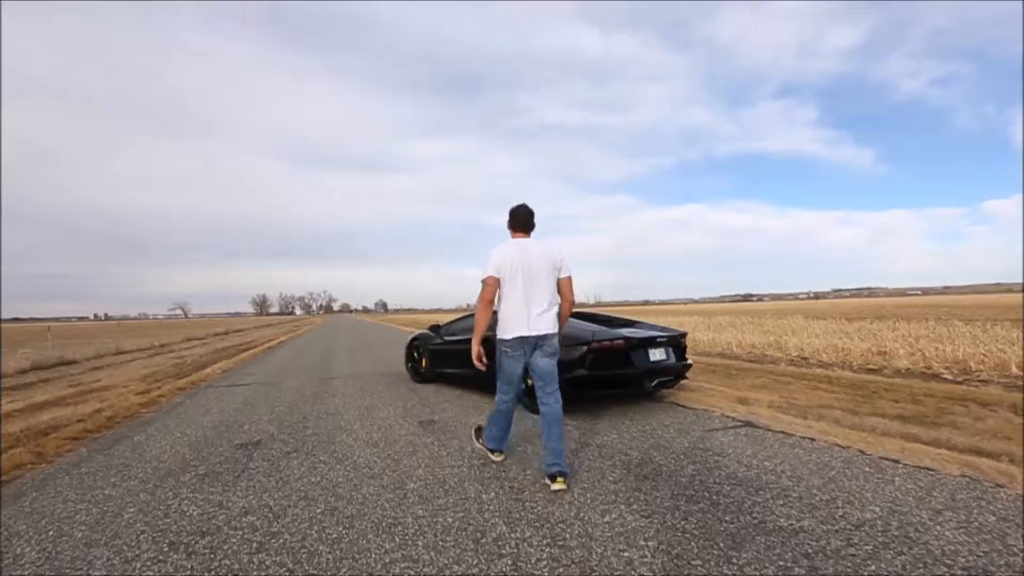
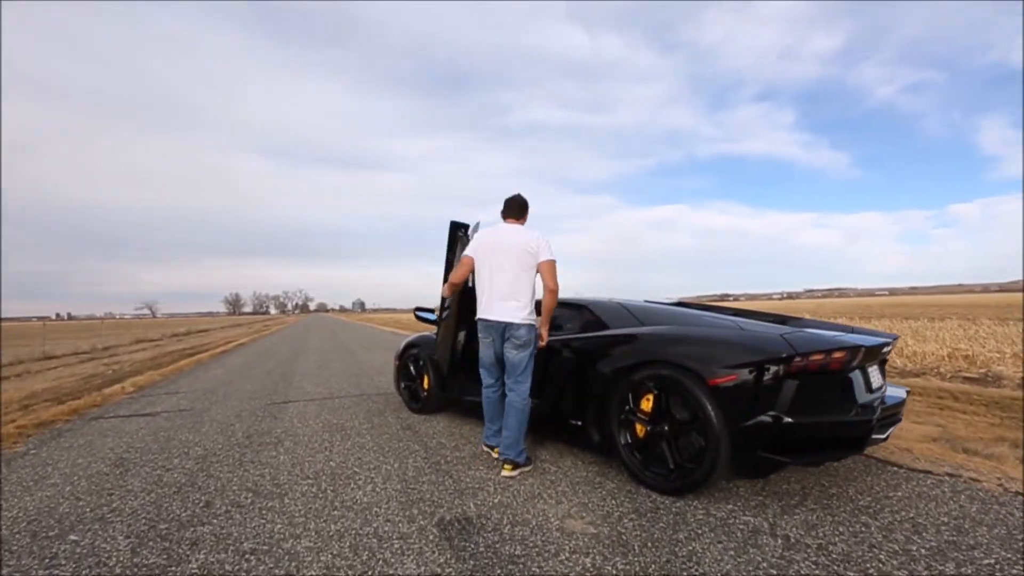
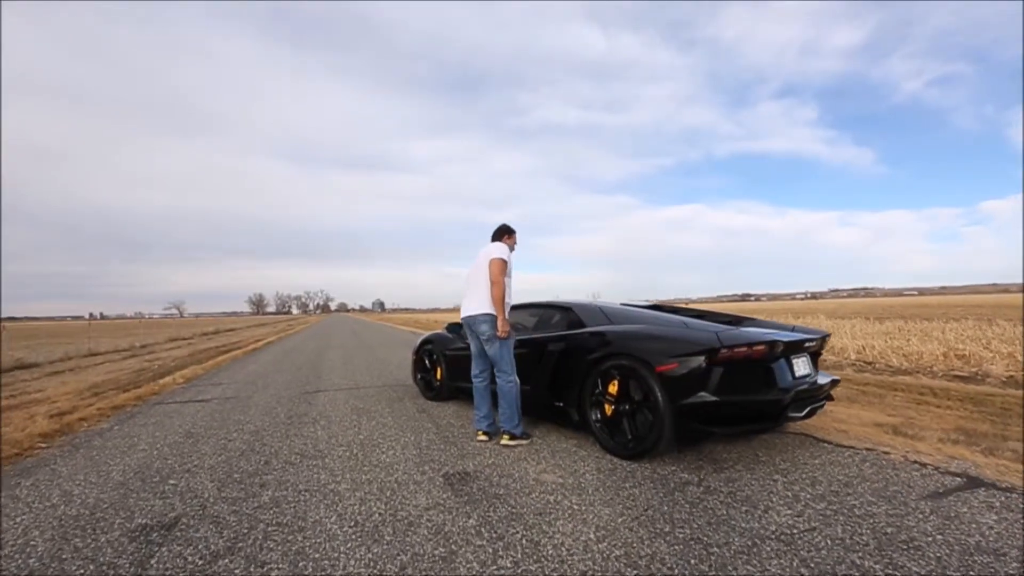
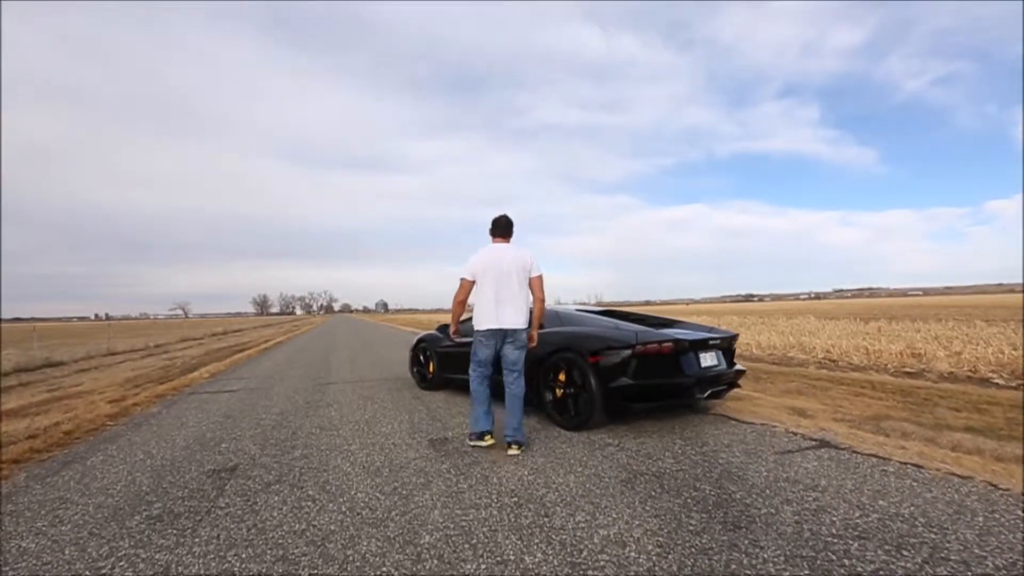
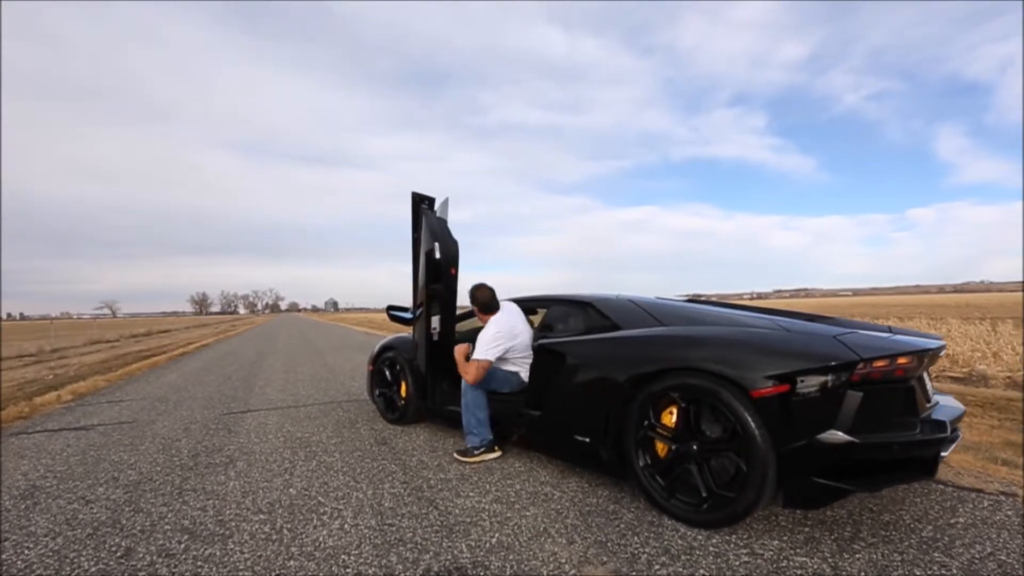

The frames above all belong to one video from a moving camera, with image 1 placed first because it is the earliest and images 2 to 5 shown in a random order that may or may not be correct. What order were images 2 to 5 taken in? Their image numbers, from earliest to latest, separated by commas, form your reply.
4, 3, 2, 5
